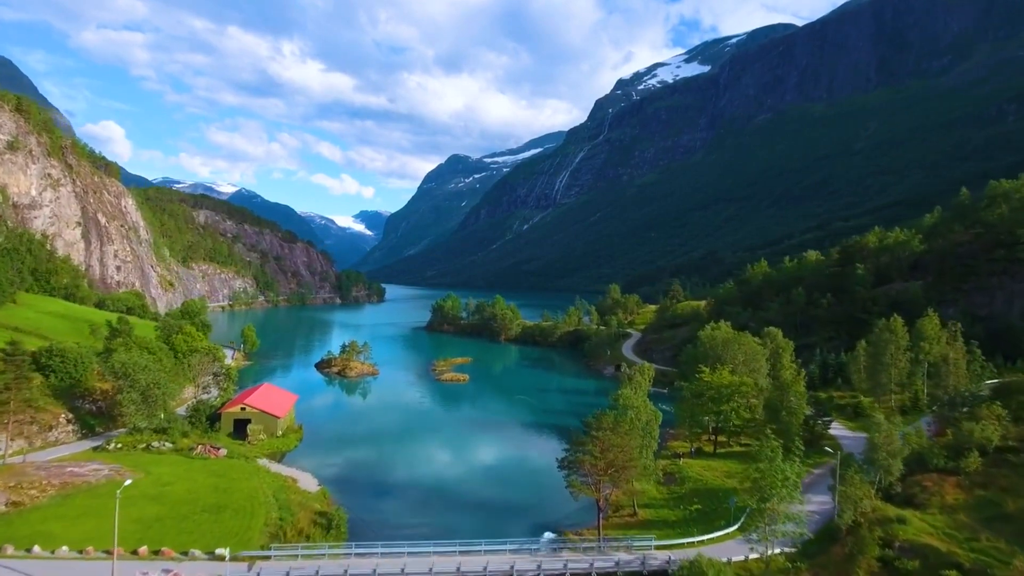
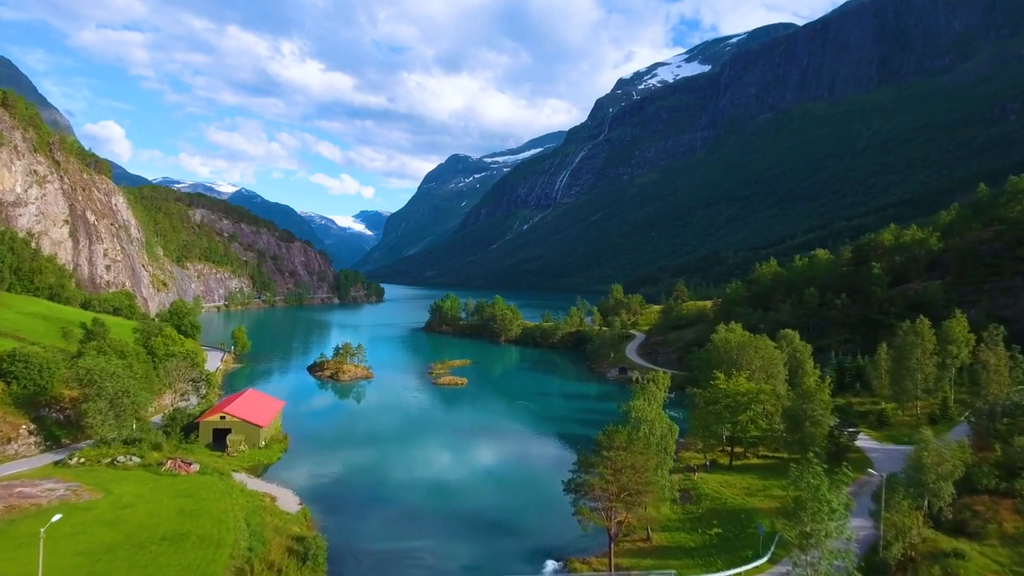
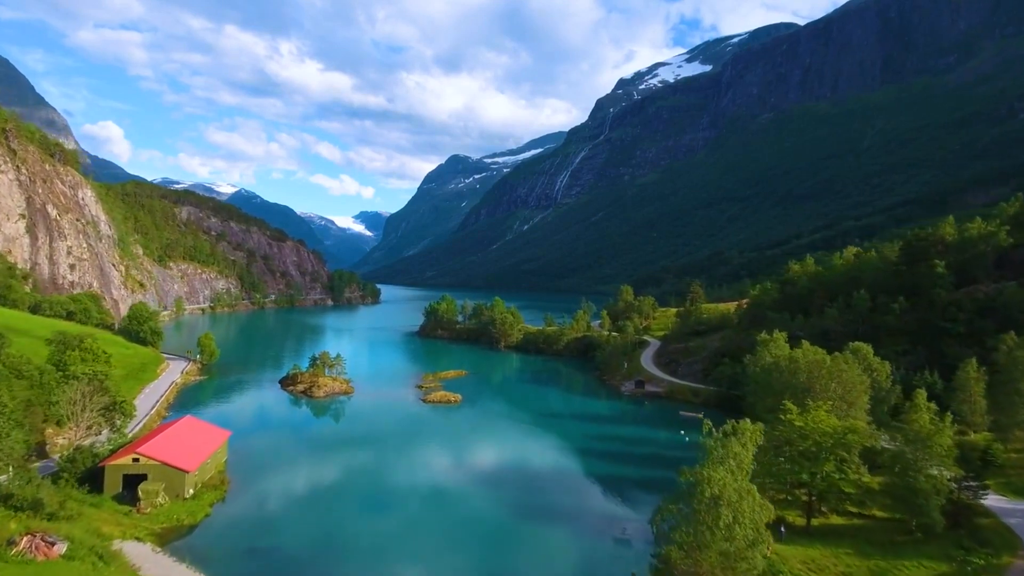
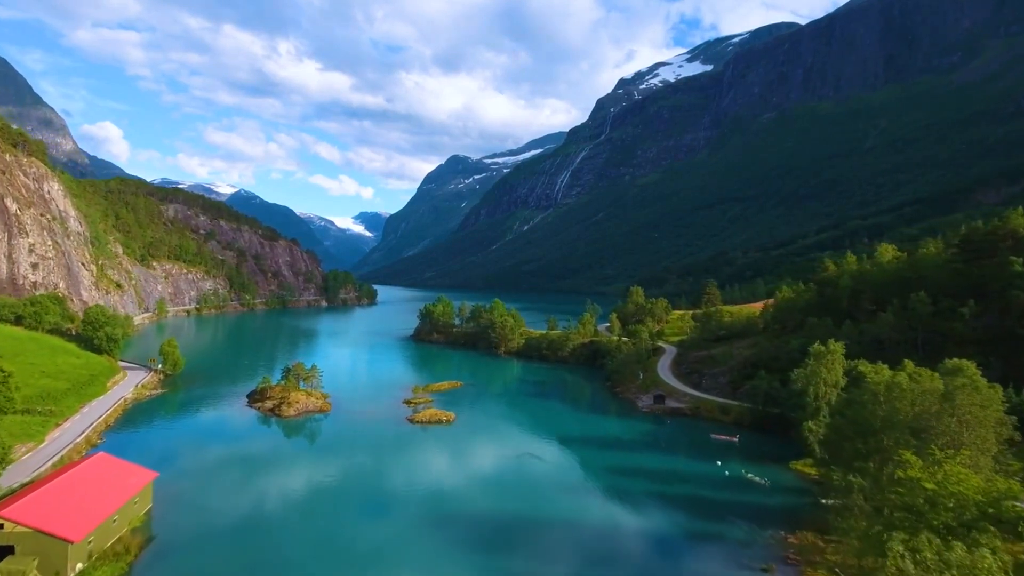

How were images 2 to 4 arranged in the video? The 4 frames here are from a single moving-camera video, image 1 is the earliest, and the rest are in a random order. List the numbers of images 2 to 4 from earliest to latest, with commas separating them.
2, 3, 4
